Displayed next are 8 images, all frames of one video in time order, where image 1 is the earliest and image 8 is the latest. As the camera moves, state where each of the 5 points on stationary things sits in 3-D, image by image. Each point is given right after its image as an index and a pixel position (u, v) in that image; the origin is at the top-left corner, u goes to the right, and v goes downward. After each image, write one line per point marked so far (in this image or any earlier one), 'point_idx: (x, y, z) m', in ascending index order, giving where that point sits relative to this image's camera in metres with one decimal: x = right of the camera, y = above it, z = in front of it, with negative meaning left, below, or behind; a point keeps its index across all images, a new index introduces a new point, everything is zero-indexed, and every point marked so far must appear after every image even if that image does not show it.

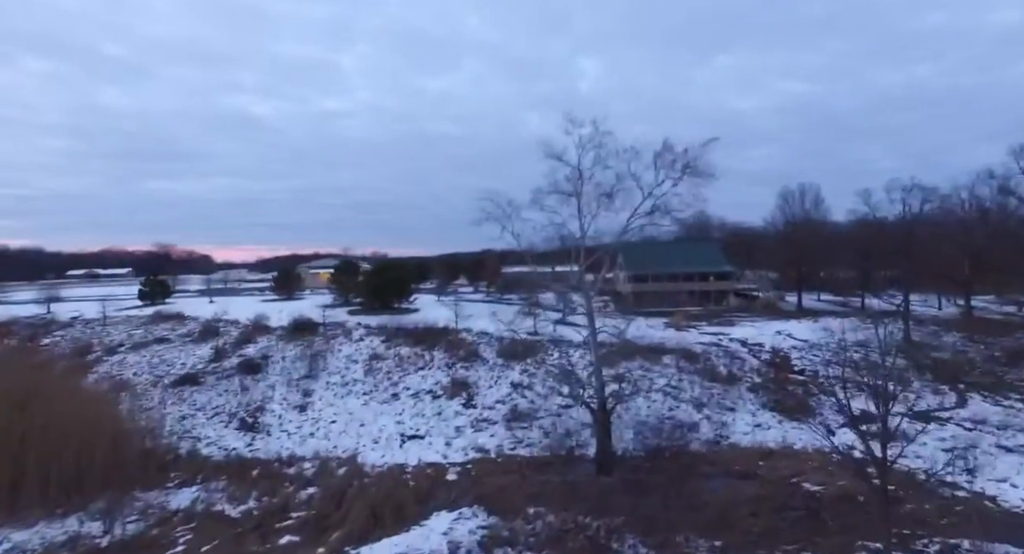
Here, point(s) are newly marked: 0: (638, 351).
0: (+3.5, -2.1, +14.8) m
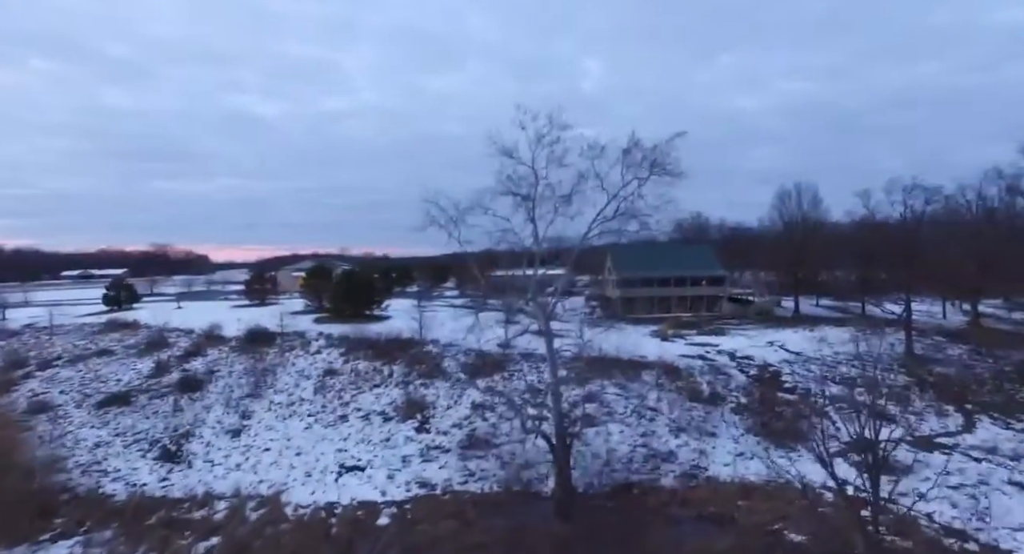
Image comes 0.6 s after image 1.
0: (+2.6, -2.3, +13.7) m
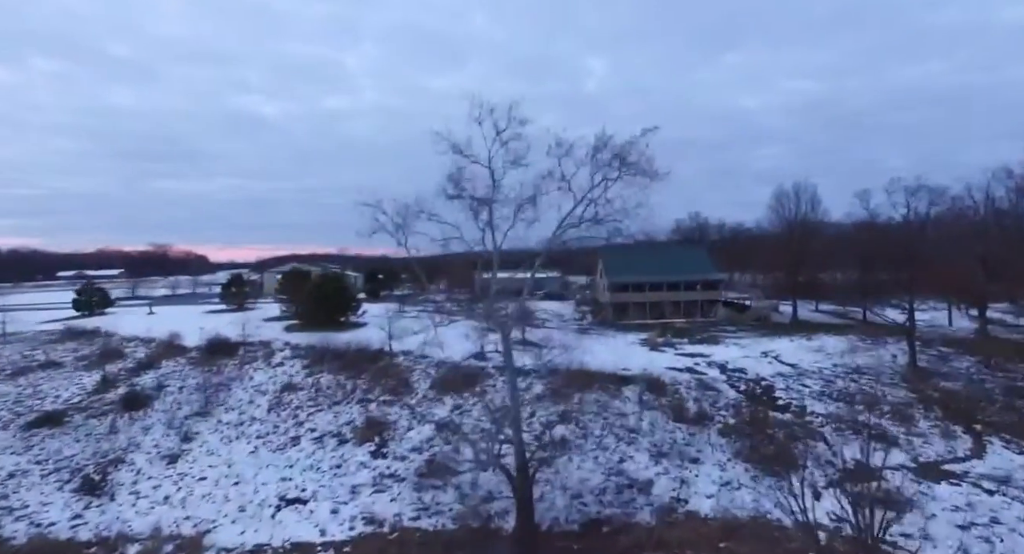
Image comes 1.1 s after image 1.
0: (+2.0, -2.5, +12.7) m
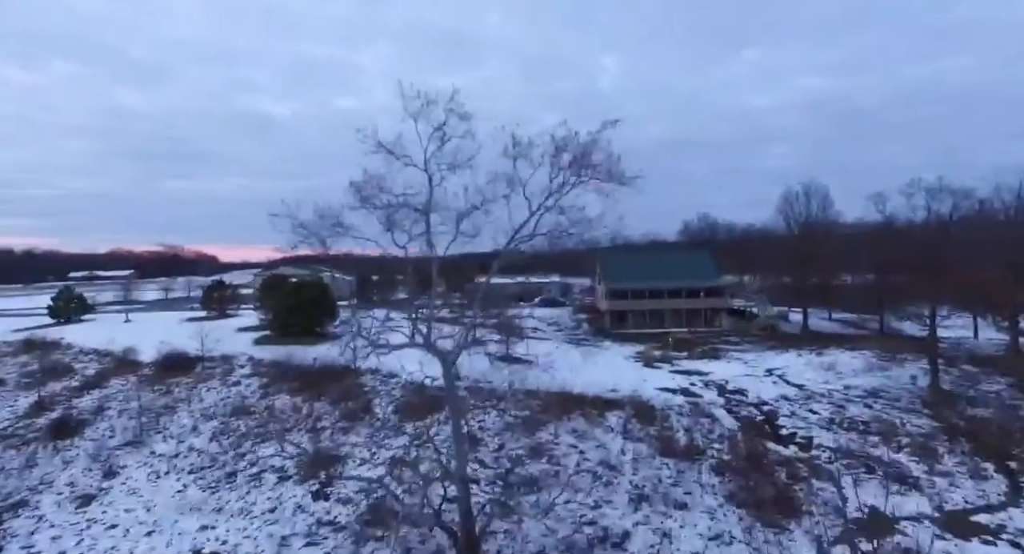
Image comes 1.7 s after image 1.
0: (+1.4, -2.8, +11.5) m
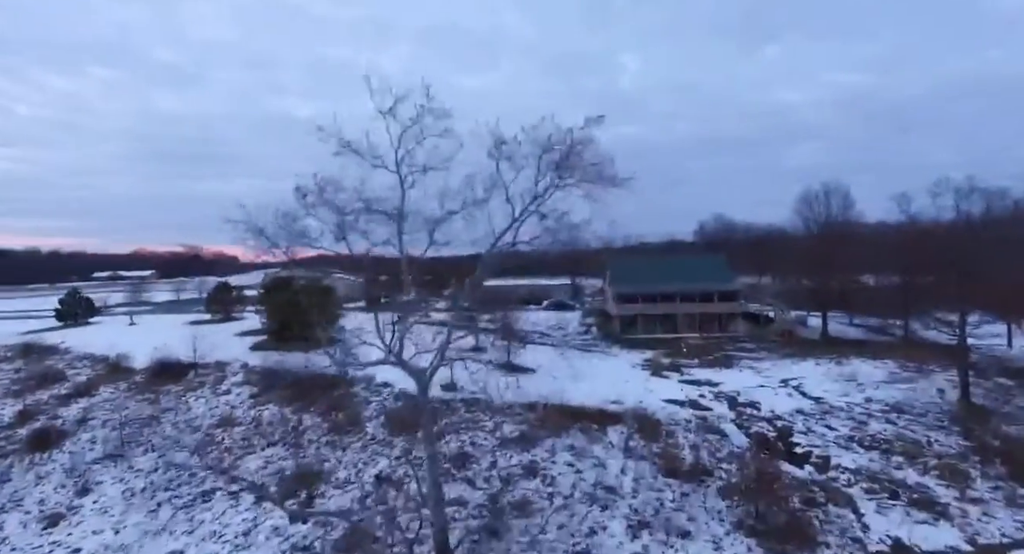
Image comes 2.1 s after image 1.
0: (+1.3, -2.9, +10.8) m
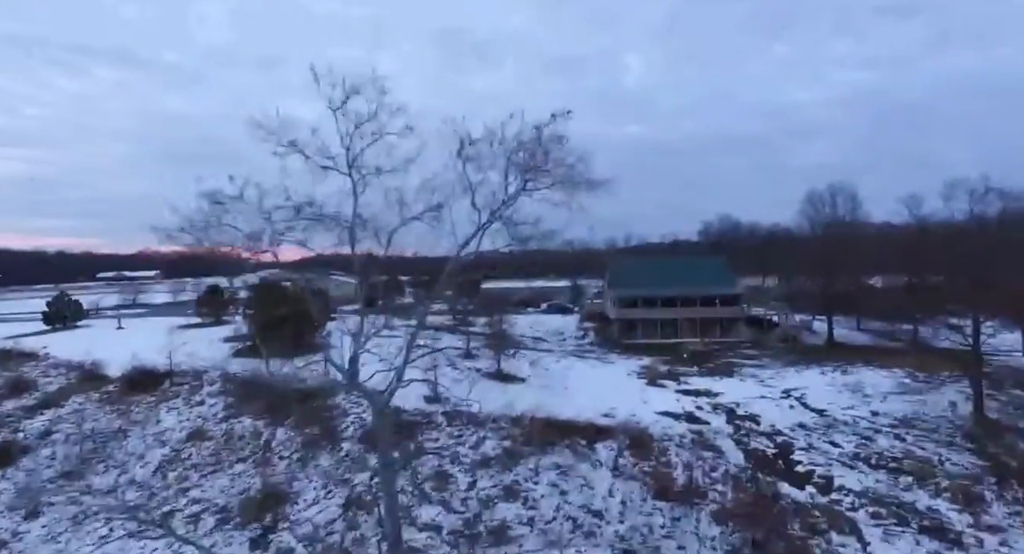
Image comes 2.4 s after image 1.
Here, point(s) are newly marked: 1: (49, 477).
0: (+1.0, -3.1, +10.2) m
1: (-7.7, -3.3, +9.0) m
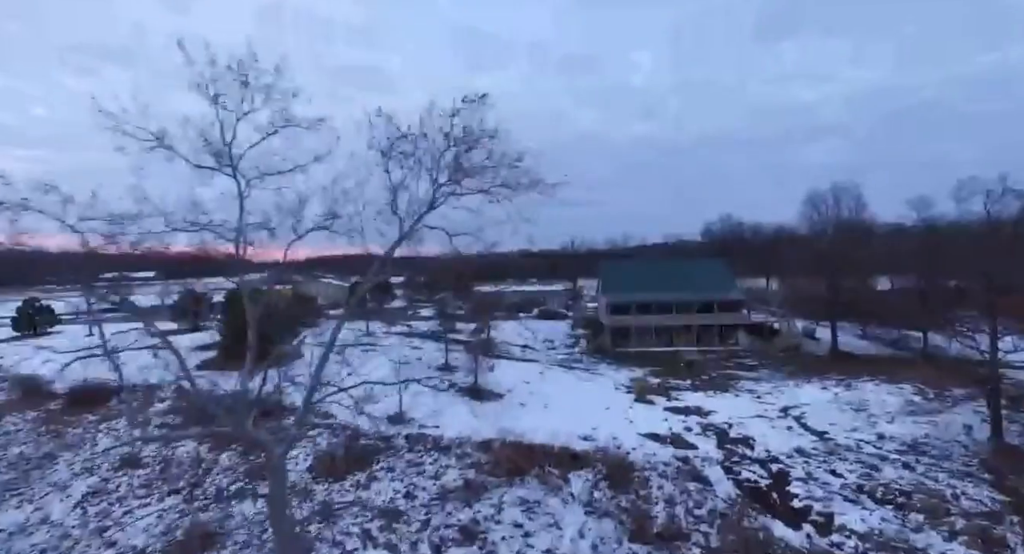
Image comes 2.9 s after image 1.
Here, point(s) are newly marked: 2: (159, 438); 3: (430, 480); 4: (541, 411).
0: (+0.4, -3.3, +9.3) m
1: (-8.3, -3.5, +8.1) m
2: (-6.7, -3.1, +10.3) m
3: (-1.3, -3.3, +8.8) m
4: (+0.7, -2.9, +11.9) m
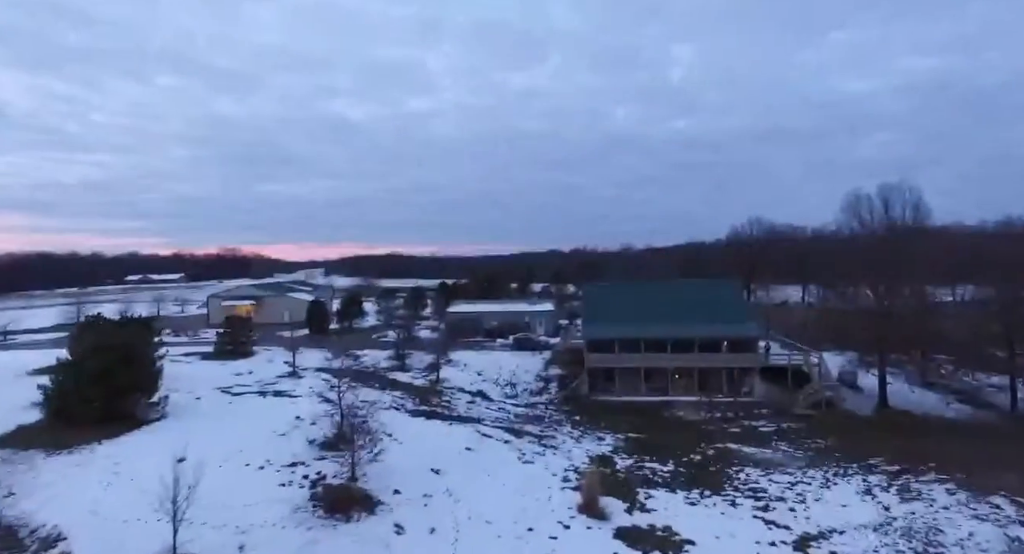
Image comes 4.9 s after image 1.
0: (-1.7, -4.1, +5.2) m
1: (-10.6, -4.4, +4.5) m
2: (-8.8, -3.9, +6.6) m
3: (-3.5, -4.2, +4.8) m
4: (-1.3, -3.8, +7.8) m
